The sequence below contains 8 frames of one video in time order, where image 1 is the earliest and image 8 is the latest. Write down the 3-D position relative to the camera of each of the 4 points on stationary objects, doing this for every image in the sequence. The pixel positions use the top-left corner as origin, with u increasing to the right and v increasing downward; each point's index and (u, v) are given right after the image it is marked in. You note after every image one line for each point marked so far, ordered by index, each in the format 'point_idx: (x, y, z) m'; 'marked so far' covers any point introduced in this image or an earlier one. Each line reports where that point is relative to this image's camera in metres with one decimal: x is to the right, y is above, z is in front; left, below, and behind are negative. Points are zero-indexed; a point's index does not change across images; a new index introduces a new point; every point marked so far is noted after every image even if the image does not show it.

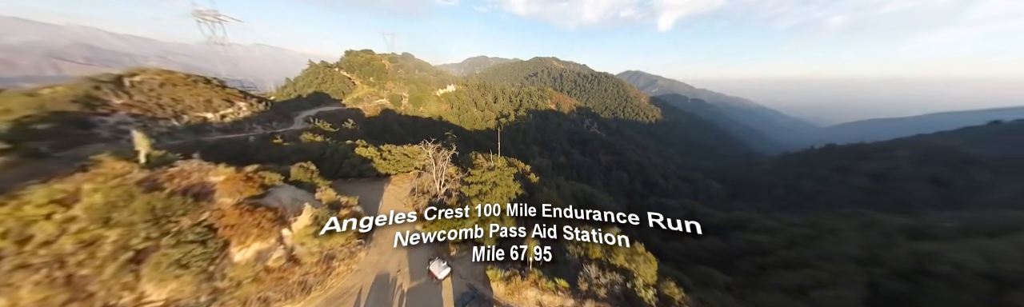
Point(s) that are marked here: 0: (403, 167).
0: (-10.4, -1.3, +19.5) m
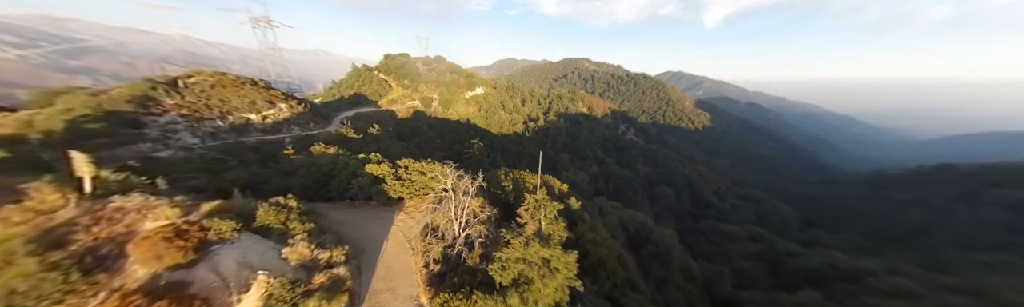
0: (-7.3, -2.8, +16.0) m
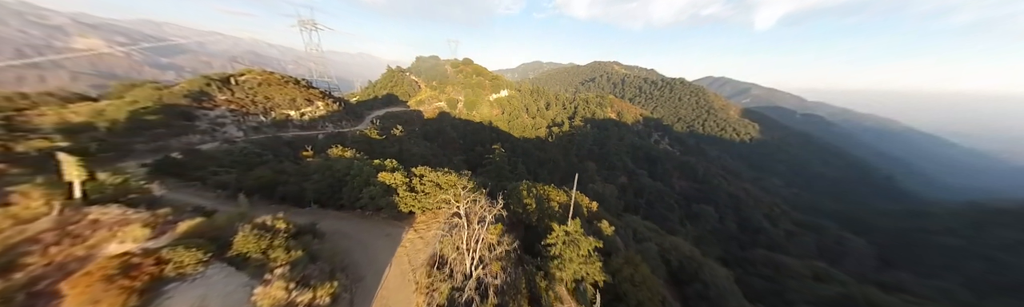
0: (-5.6, -3.5, +14.3) m
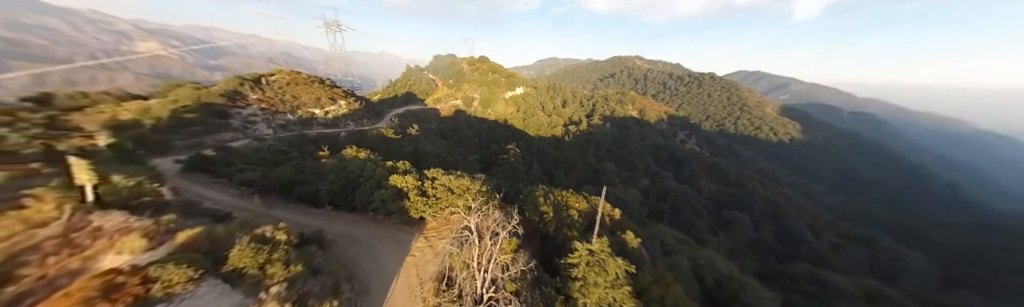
0: (-4.6, -3.7, +13.6) m
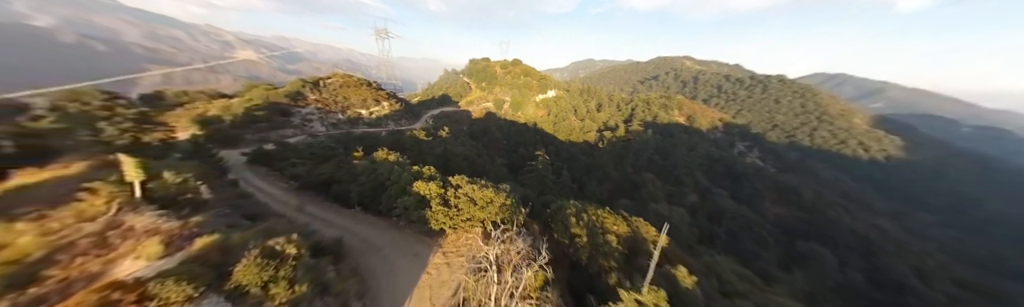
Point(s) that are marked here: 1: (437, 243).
0: (-2.8, -4.2, +12.5) m
1: (-4.4, -5.3, +12.1) m
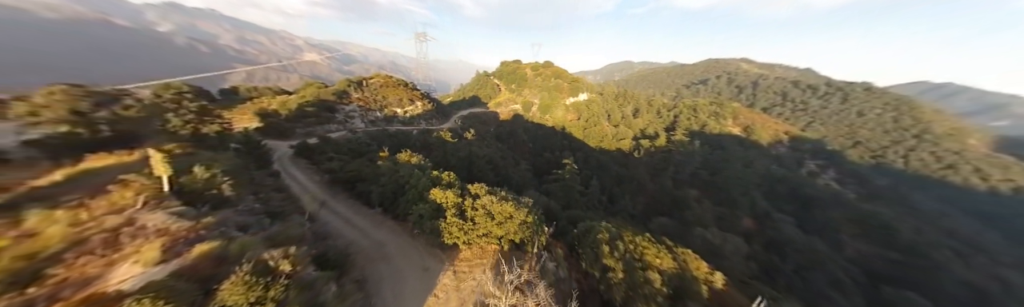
0: (-1.7, -4.7, +11.2) m
1: (-3.3, -5.7, +11.0) m
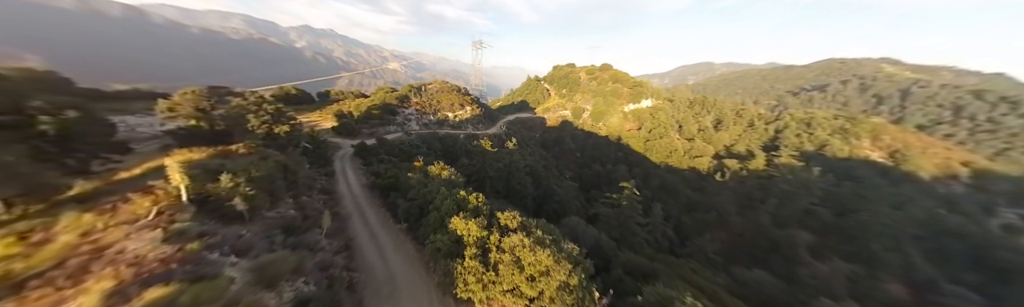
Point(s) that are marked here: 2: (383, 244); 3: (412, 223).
0: (-0.2, -5.9, +8.3) m
1: (-1.9, -6.7, +8.5) m
2: (-7.6, -5.3, +11.9) m
3: (-6.2, -4.3, +12.6) m
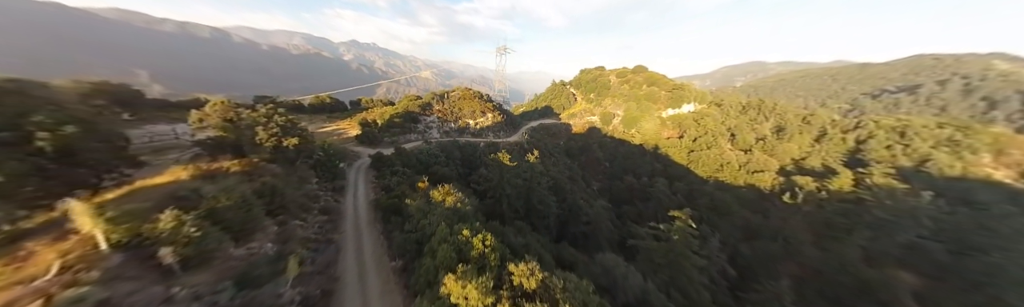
0: (+0.1, -7.1, +5.3) m
1: (-1.6, -7.9, +5.7) m
2: (-6.8, -6.5, +9.7) m
3: (-5.3, -5.6, +10.4) m
